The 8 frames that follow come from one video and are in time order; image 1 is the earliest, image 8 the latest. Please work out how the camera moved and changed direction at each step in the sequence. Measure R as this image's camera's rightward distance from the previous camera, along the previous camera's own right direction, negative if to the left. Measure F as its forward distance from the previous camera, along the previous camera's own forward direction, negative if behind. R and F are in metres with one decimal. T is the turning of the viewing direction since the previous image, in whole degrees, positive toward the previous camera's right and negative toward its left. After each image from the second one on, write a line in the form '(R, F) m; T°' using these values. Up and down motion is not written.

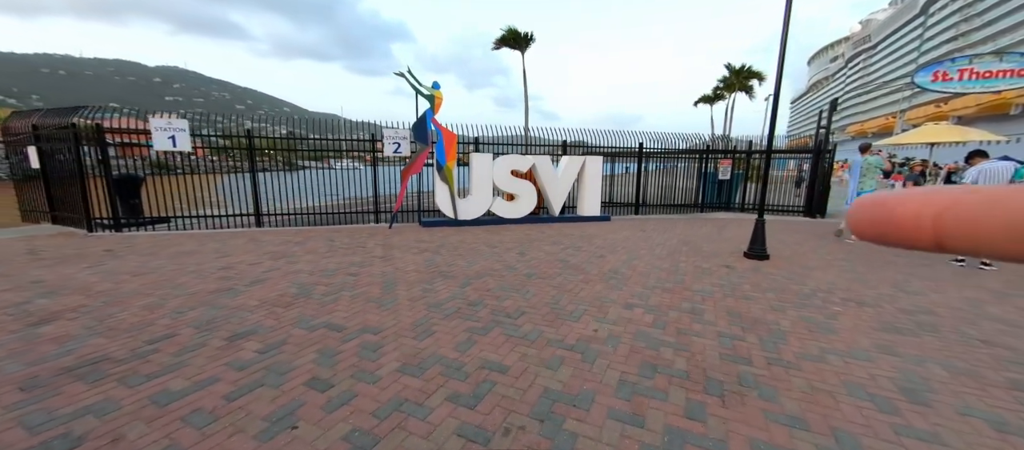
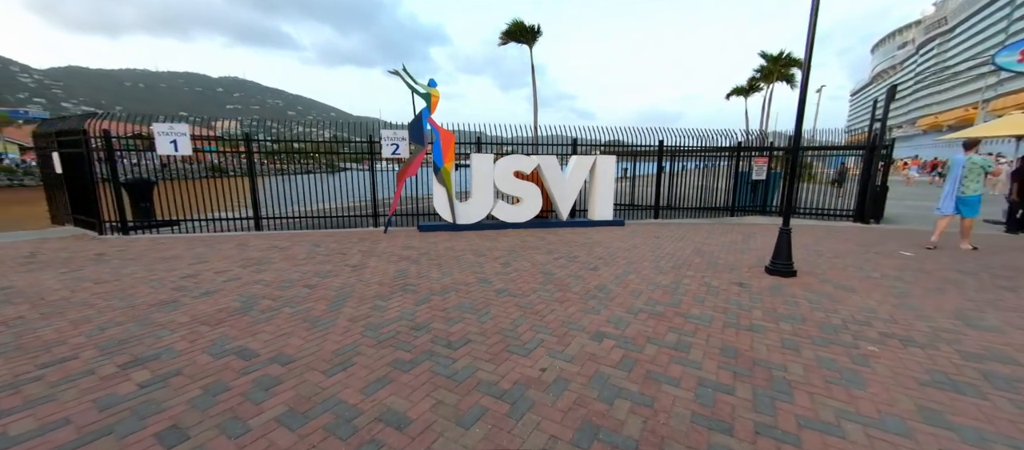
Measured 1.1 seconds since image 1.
(+0.9, +0.7) m; -6°
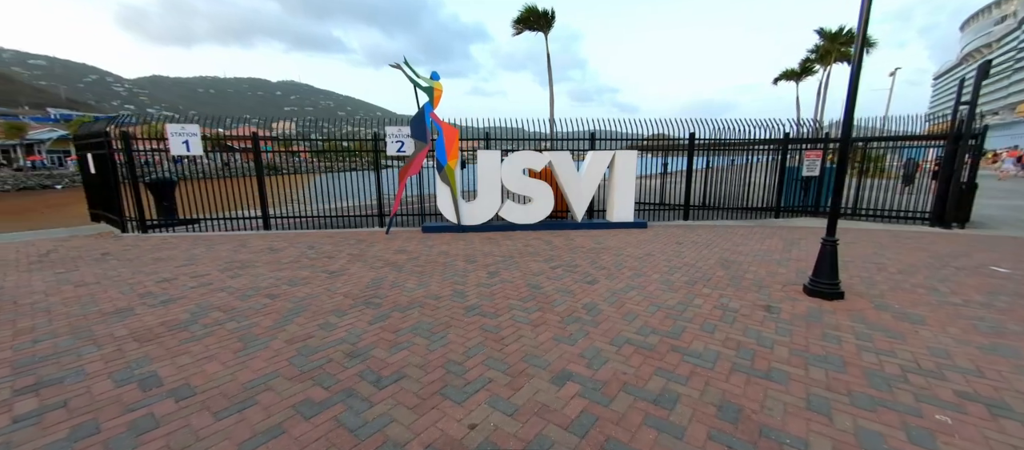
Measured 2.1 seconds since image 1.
(+0.7, +0.7) m; -6°
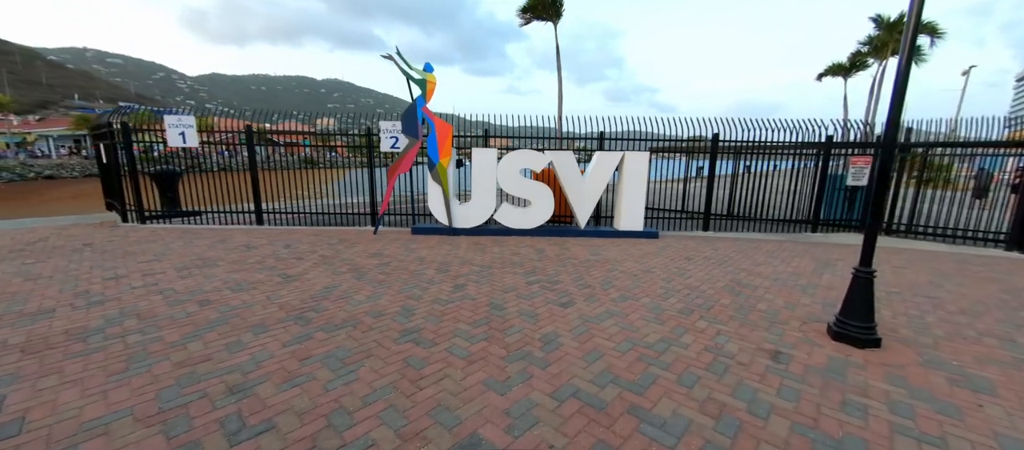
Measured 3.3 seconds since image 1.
(+0.8, +0.7) m; -5°
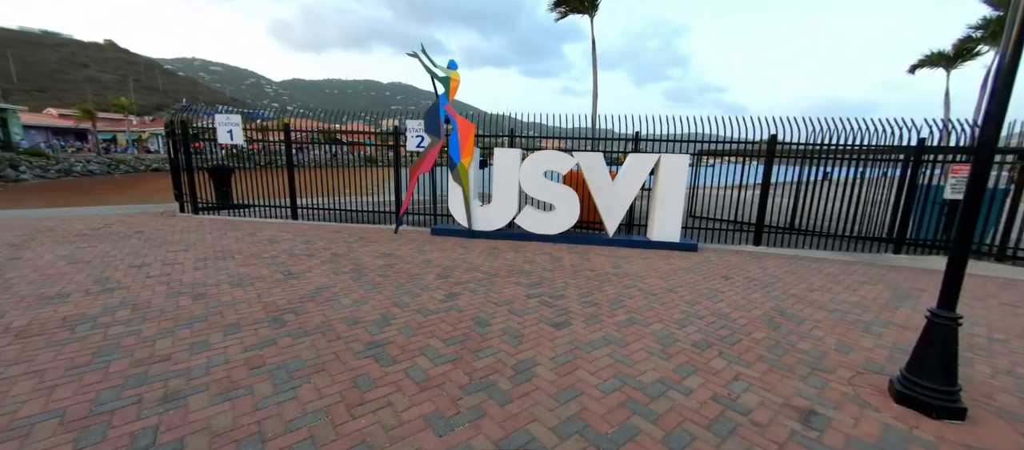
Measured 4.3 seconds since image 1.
(+0.6, +0.5) m; -8°
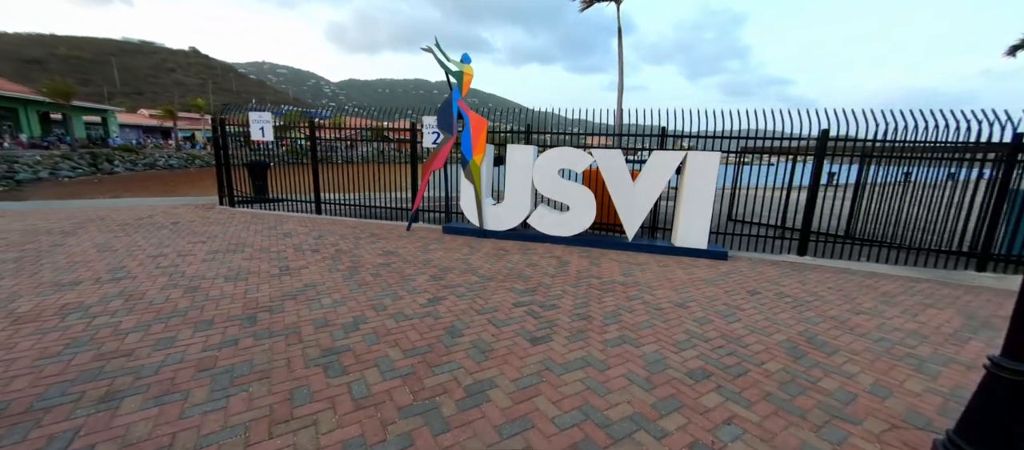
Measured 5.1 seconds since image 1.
(+0.6, +0.4) m; -6°
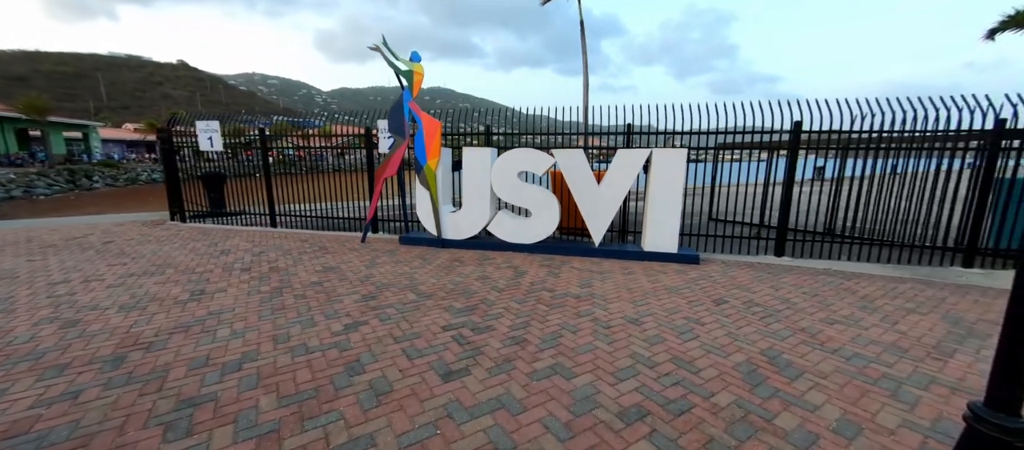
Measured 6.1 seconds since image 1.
(+0.7, +0.5) m; +1°
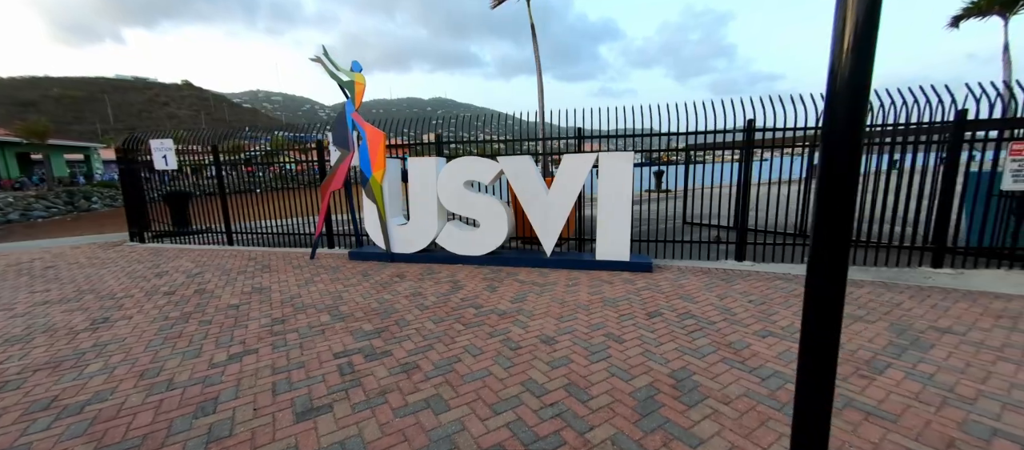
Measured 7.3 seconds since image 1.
(+1.0, +0.3) m; -1°
